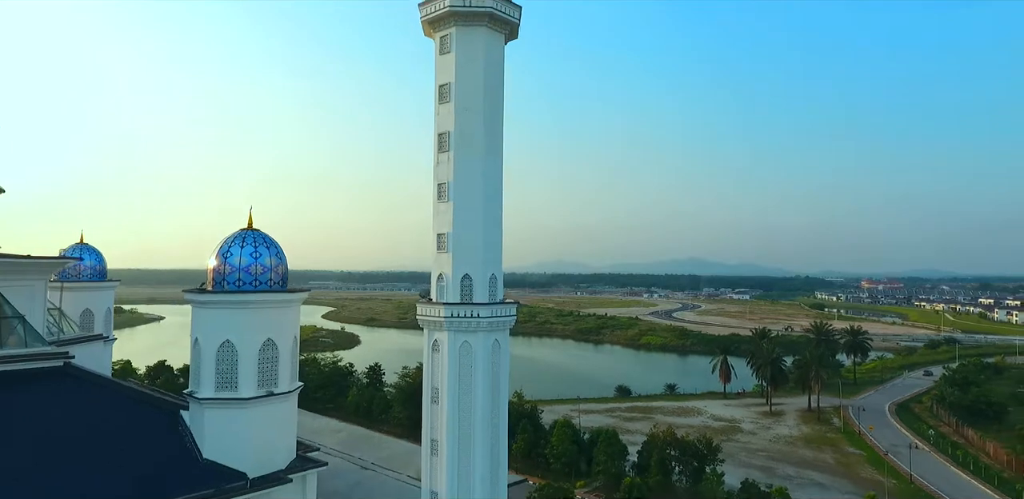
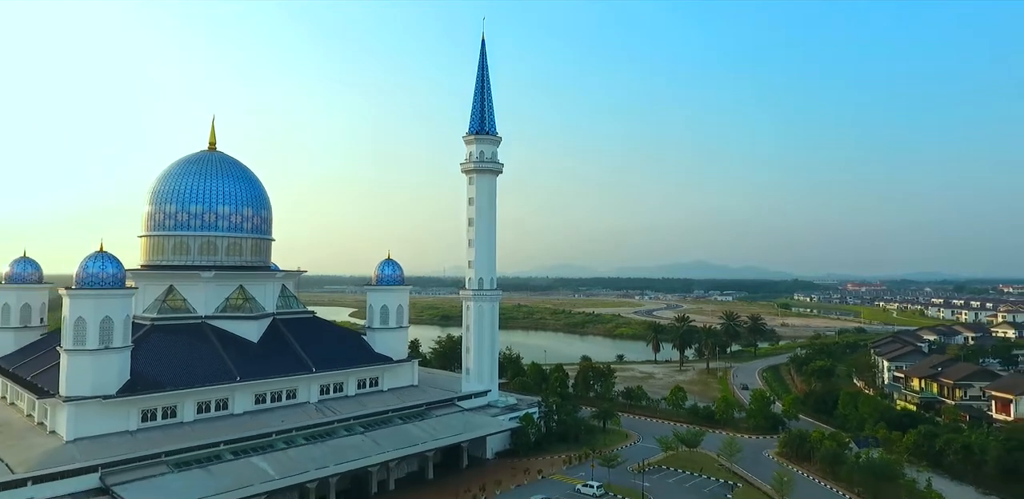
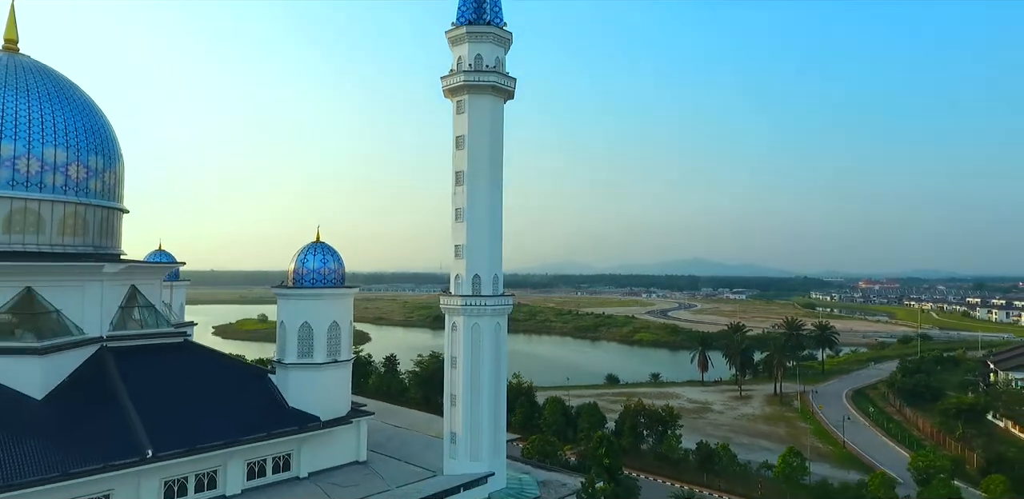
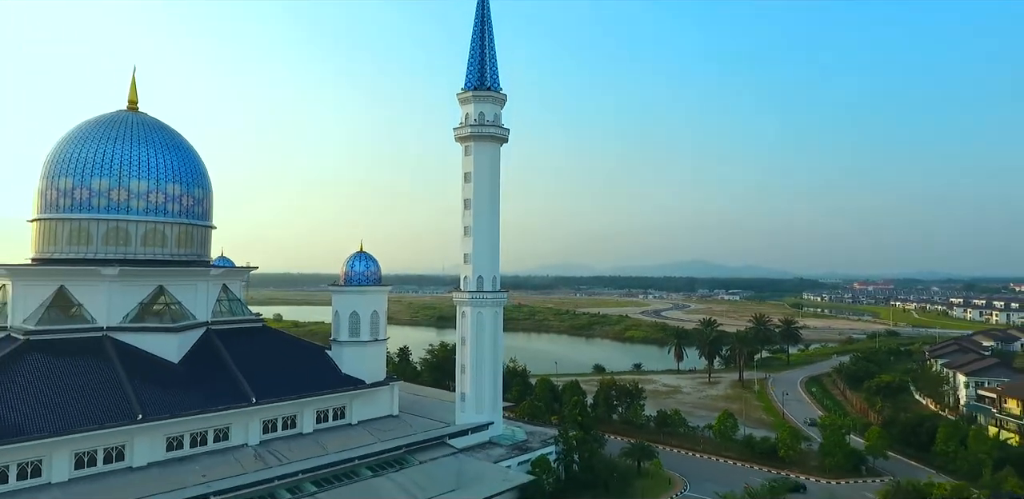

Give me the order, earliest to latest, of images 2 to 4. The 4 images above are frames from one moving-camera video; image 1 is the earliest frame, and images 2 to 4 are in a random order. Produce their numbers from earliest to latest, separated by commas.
3, 4, 2
